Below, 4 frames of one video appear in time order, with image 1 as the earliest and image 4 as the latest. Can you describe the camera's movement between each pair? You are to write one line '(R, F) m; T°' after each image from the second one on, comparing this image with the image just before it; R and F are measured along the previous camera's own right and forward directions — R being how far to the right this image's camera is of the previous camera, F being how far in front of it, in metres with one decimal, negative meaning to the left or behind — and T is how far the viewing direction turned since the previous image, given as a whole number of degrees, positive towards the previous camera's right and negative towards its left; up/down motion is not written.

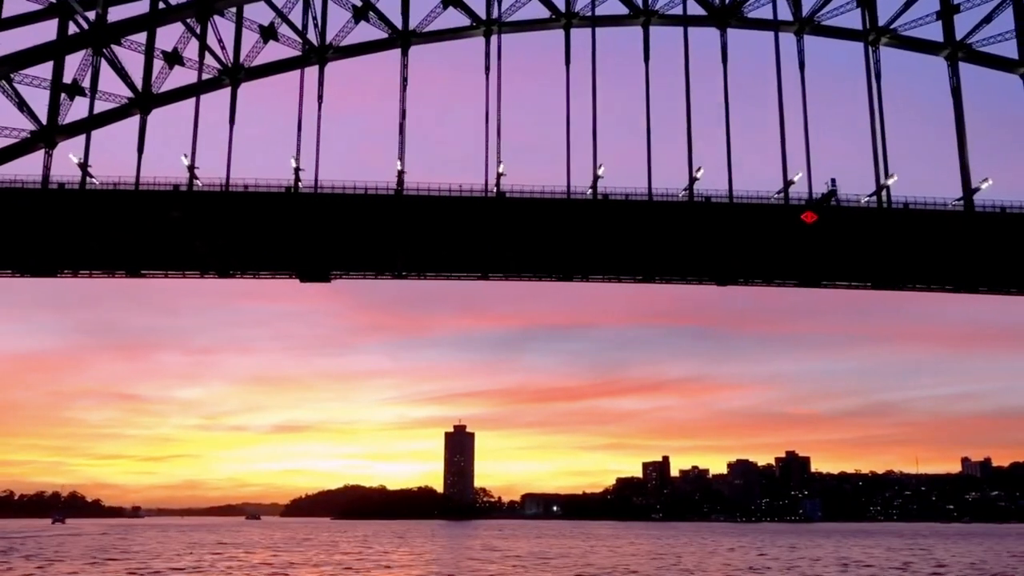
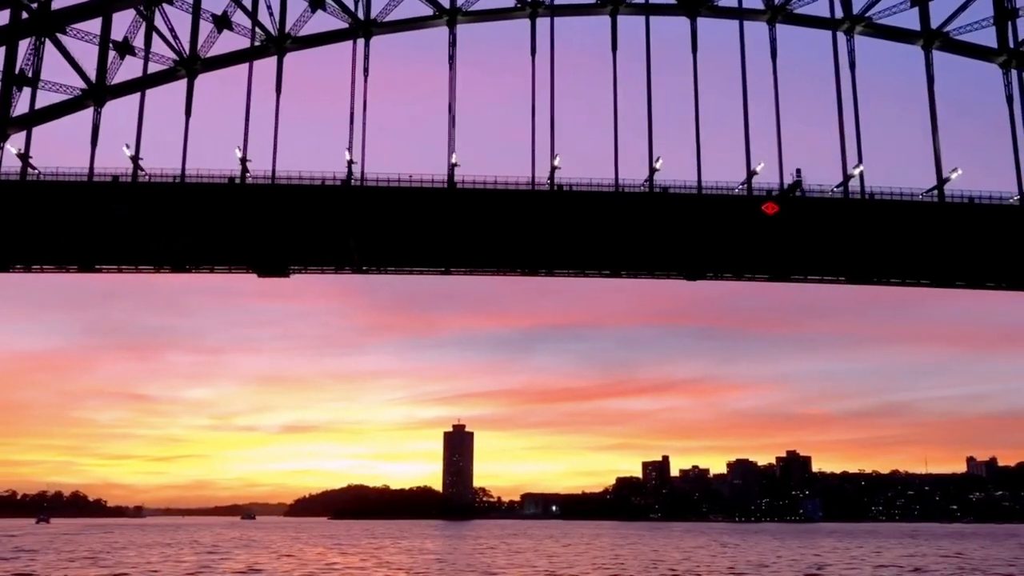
(+2.3, +1.1) m; -1°
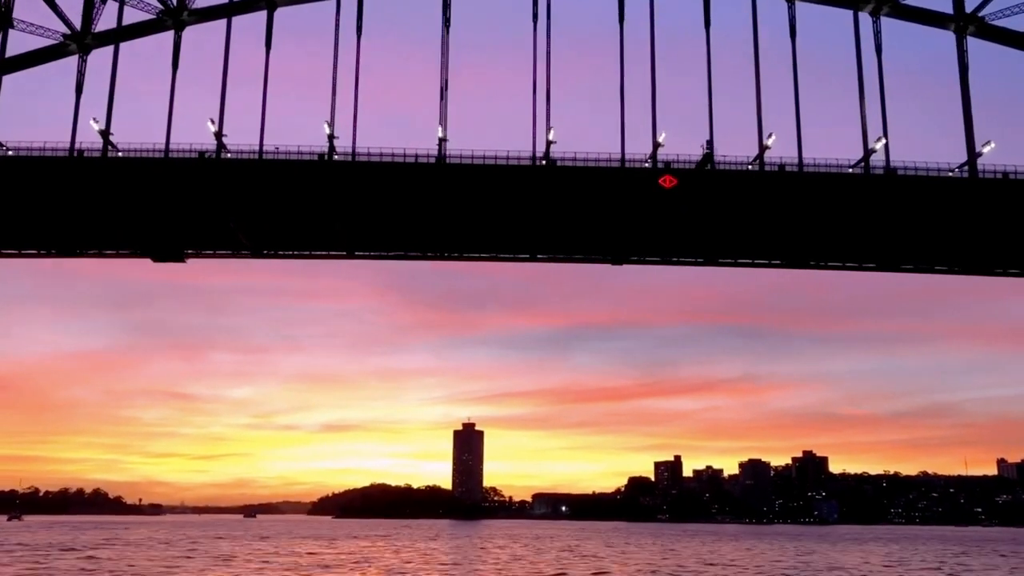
(+6.1, +3.1) m; -2°
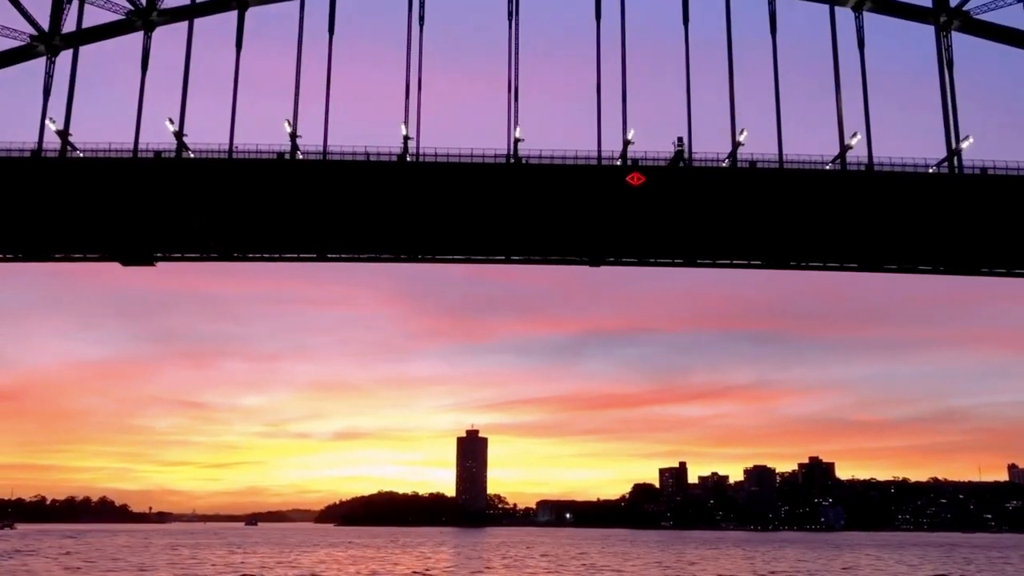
(+1.7, +0.9) m; -1°
